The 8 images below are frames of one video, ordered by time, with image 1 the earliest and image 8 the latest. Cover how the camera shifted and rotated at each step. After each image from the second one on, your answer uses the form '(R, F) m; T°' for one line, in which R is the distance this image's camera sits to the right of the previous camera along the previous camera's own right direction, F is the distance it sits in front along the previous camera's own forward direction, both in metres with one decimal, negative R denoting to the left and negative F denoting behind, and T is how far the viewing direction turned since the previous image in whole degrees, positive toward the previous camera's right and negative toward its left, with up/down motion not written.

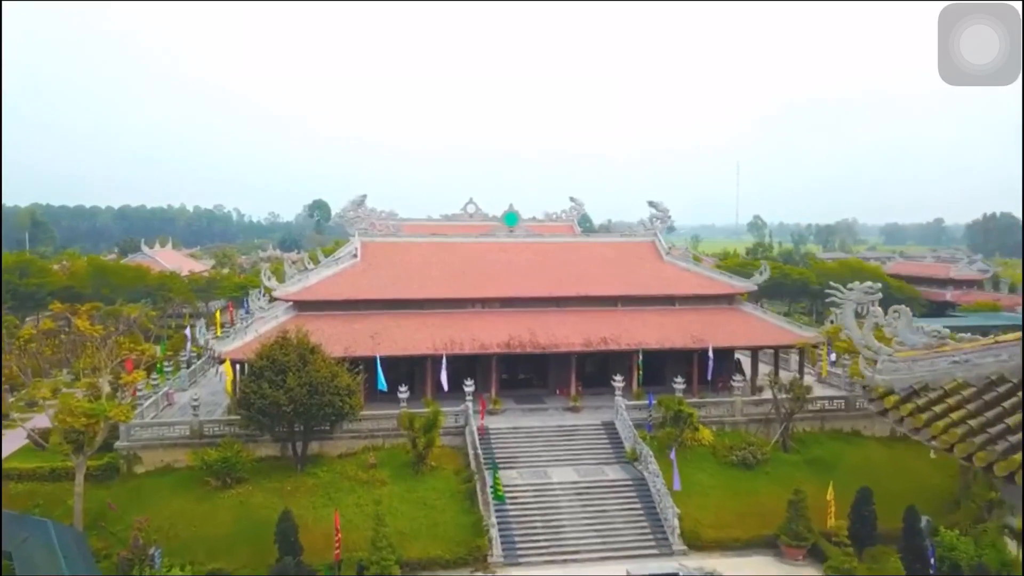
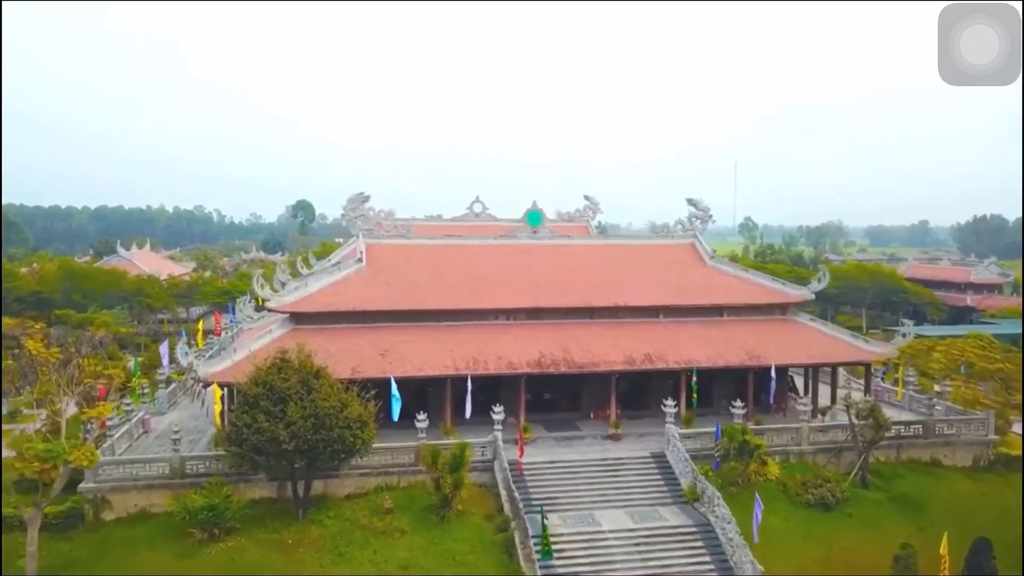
(-1.3, +3.1) m; +1°
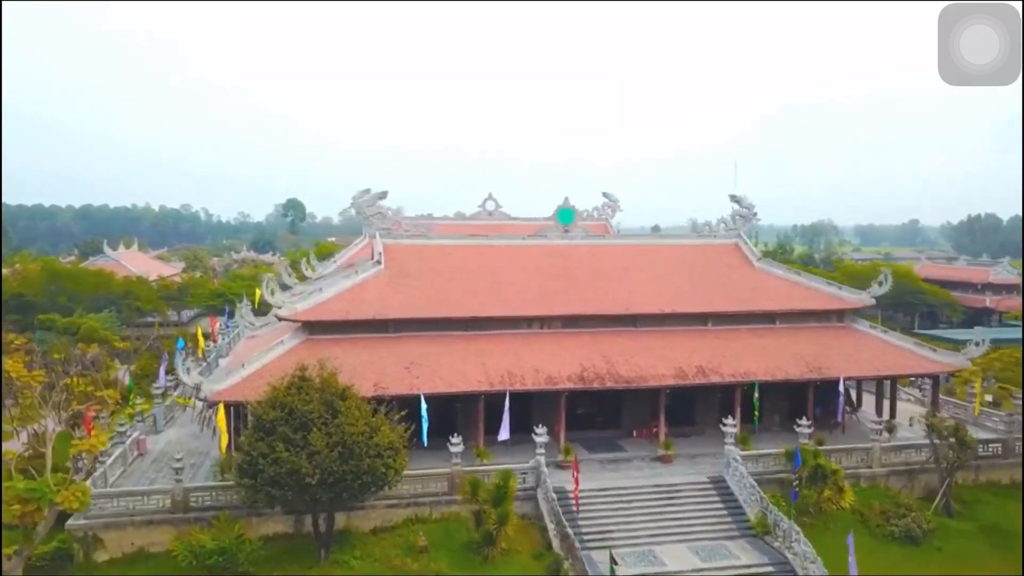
(-1.2, +2.1) m; +1°
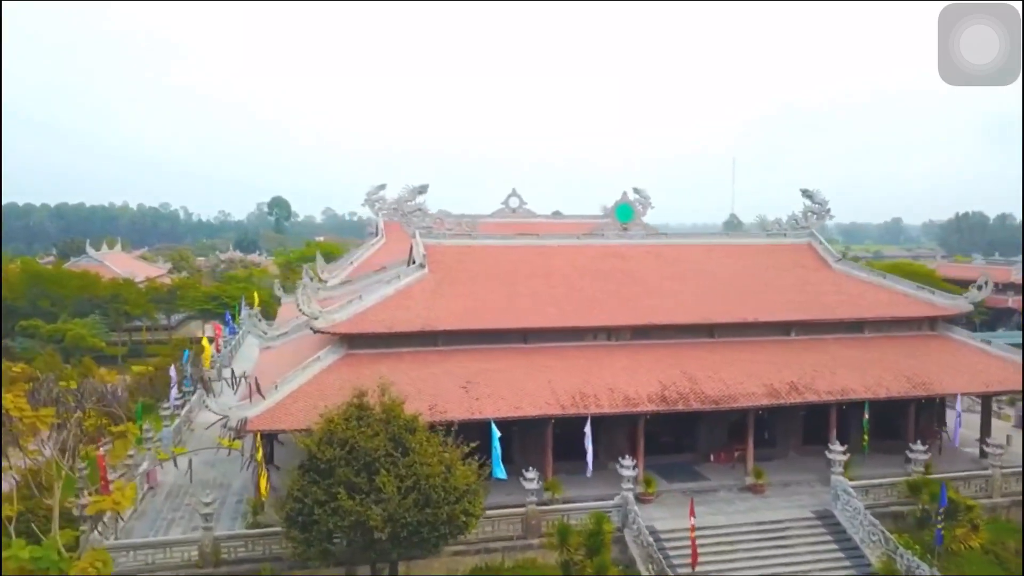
(-1.8, +2.4) m; +1°
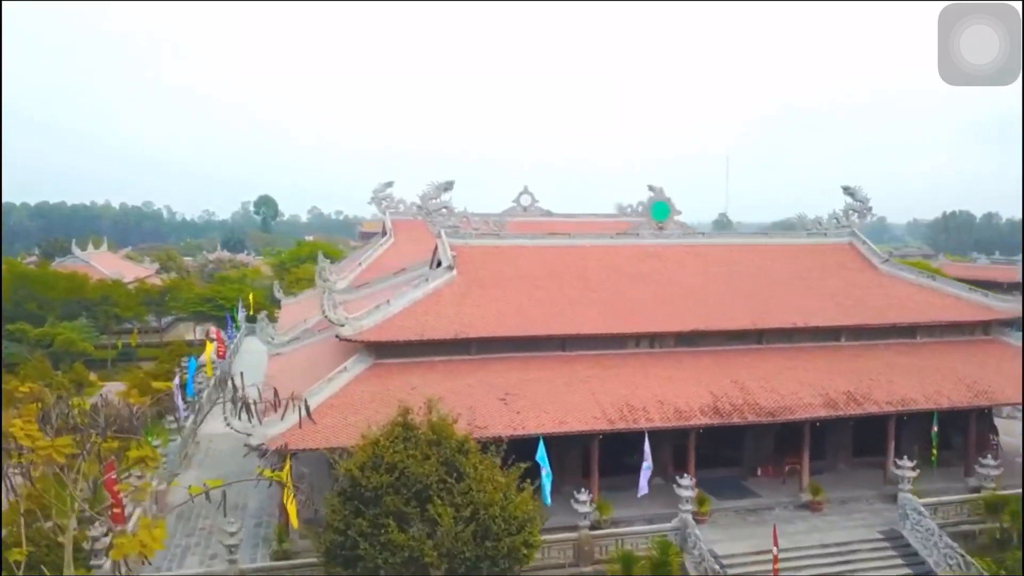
(-1.0, +1.2) m; +1°
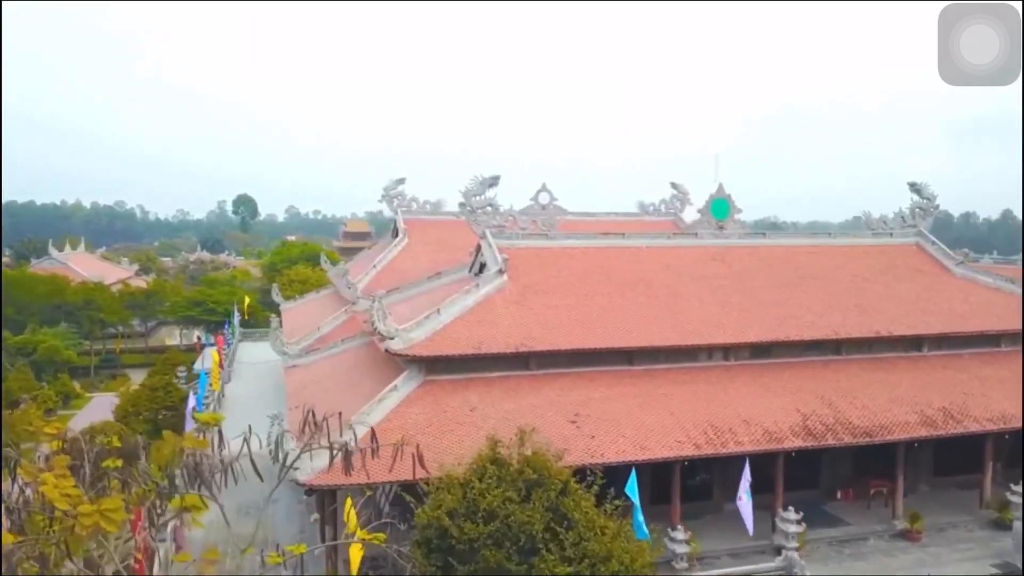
(-1.5, +1.7) m; +2°
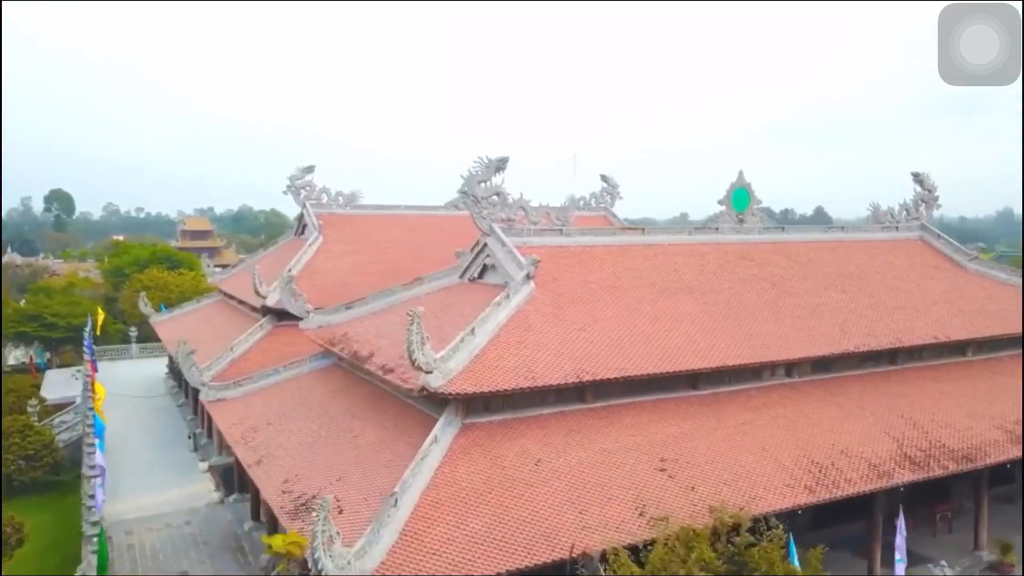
(-2.8, +3.4) m; +12°
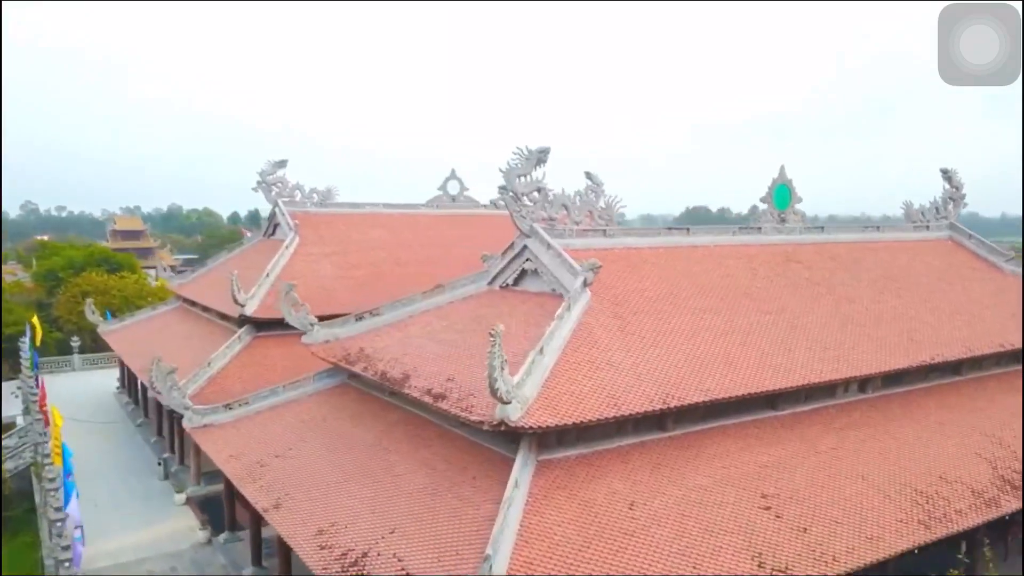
(-1.5, +1.6) m; +5°
